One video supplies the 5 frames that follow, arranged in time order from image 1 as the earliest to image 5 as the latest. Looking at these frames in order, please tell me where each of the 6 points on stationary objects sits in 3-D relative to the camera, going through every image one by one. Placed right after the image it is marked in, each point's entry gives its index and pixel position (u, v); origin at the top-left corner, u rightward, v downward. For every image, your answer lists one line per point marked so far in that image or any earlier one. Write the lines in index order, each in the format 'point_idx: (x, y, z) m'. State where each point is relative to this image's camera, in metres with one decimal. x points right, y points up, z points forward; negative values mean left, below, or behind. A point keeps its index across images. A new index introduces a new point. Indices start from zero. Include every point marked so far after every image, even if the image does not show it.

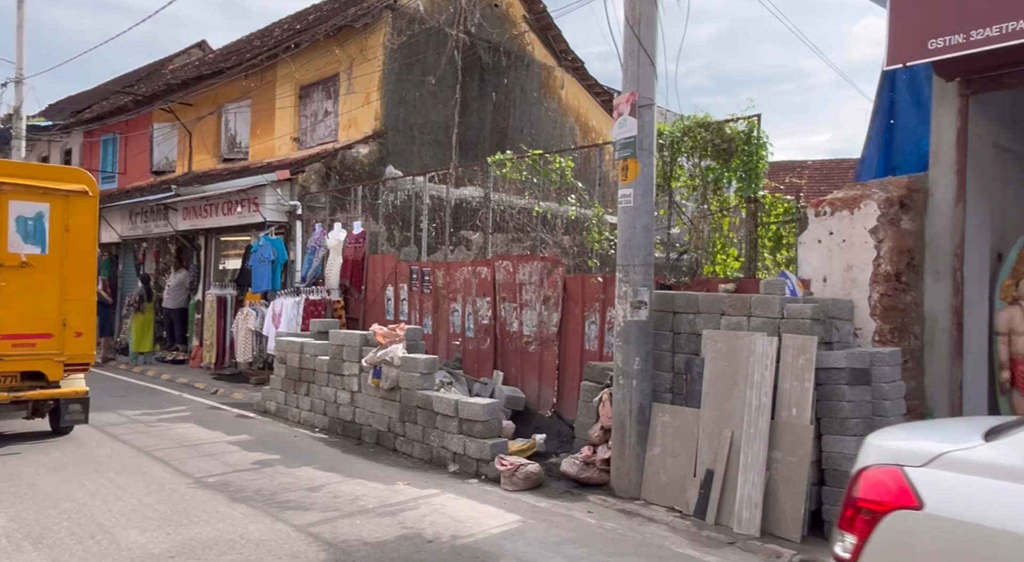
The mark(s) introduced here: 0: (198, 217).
0: (-6.4, +1.3, +16.9) m
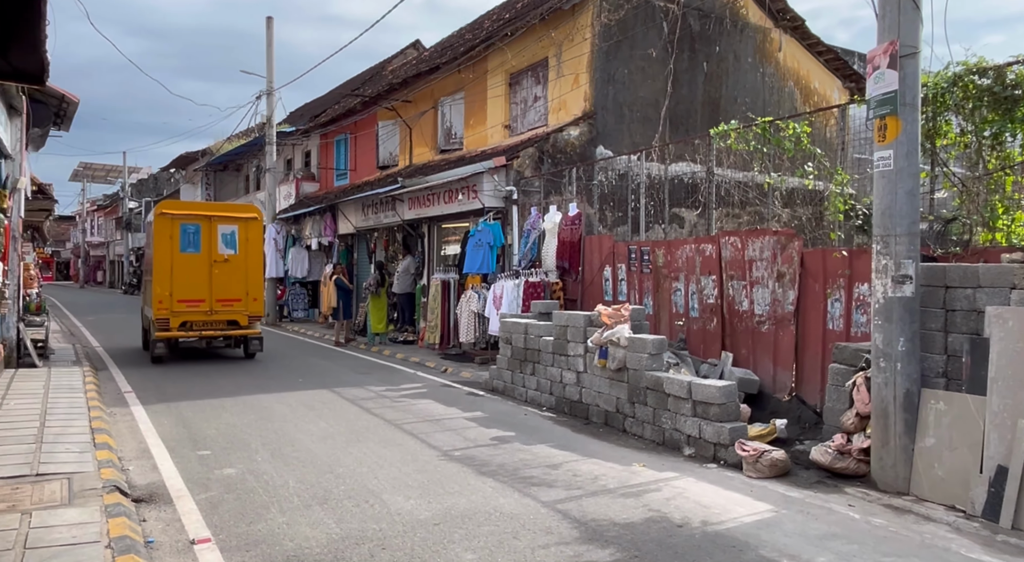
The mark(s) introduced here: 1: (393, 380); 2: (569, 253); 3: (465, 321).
0: (-2.0, +1.6, +17.8) m
1: (-1.9, -1.6, +13.0) m
2: (+0.9, +0.4, +12.6) m
3: (-0.8, -0.7, +14.1) m
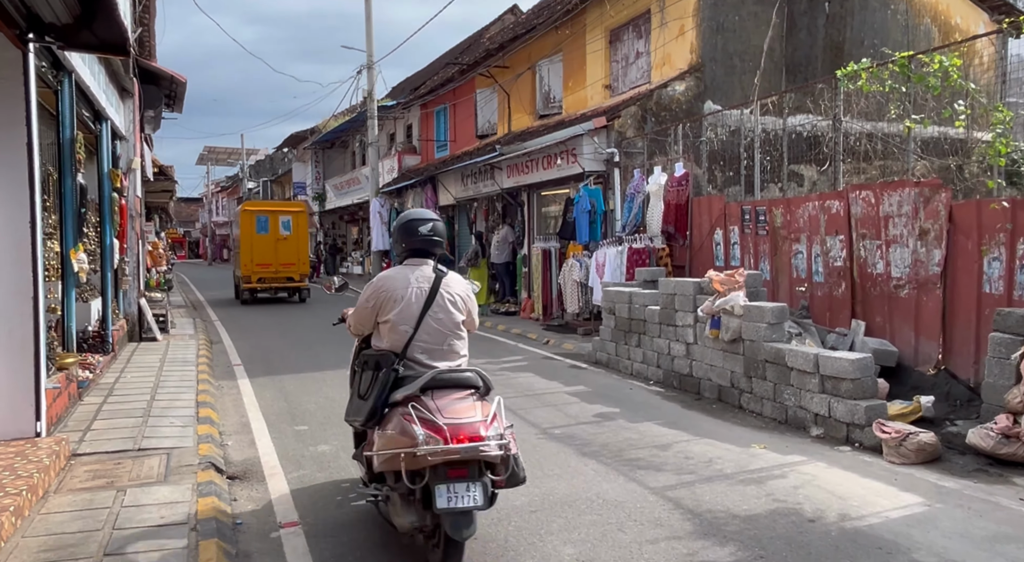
0: (+0.2, +2.3, +17.3) m
1: (-0.3, -1.1, +12.7) m
2: (+2.4, +0.9, +11.8) m
3: (+0.9, -0.2, +13.6) m
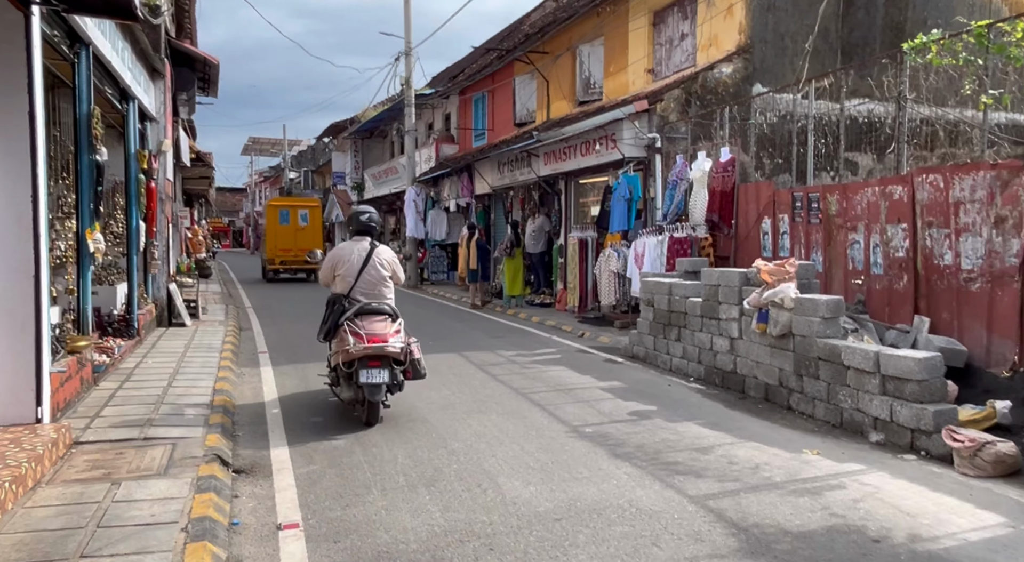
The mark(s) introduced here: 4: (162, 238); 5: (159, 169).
0: (+0.9, +2.4, +16.7) m
1: (+0.2, -0.9, +12.2) m
2: (+2.8, +1.0, +11.2) m
3: (+1.5, 0.0, +13.0) m
4: (-6.1, +0.7, +14.3) m
5: (-5.9, +1.9, +13.7) m
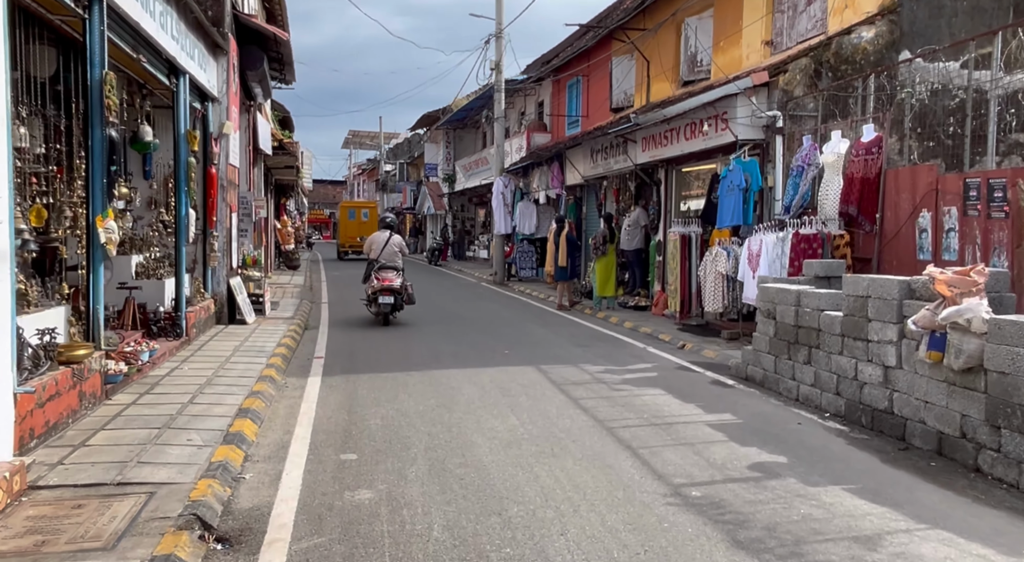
0: (+2.6, +2.4, +14.9) m
1: (+1.3, -1.0, +10.5) m
2: (+3.9, +1.0, +9.2) m
3: (+2.7, -0.1, +11.2) m
4: (-4.6, +0.8, +13.3) m
5: (-4.5, +2.0, +12.7) m
